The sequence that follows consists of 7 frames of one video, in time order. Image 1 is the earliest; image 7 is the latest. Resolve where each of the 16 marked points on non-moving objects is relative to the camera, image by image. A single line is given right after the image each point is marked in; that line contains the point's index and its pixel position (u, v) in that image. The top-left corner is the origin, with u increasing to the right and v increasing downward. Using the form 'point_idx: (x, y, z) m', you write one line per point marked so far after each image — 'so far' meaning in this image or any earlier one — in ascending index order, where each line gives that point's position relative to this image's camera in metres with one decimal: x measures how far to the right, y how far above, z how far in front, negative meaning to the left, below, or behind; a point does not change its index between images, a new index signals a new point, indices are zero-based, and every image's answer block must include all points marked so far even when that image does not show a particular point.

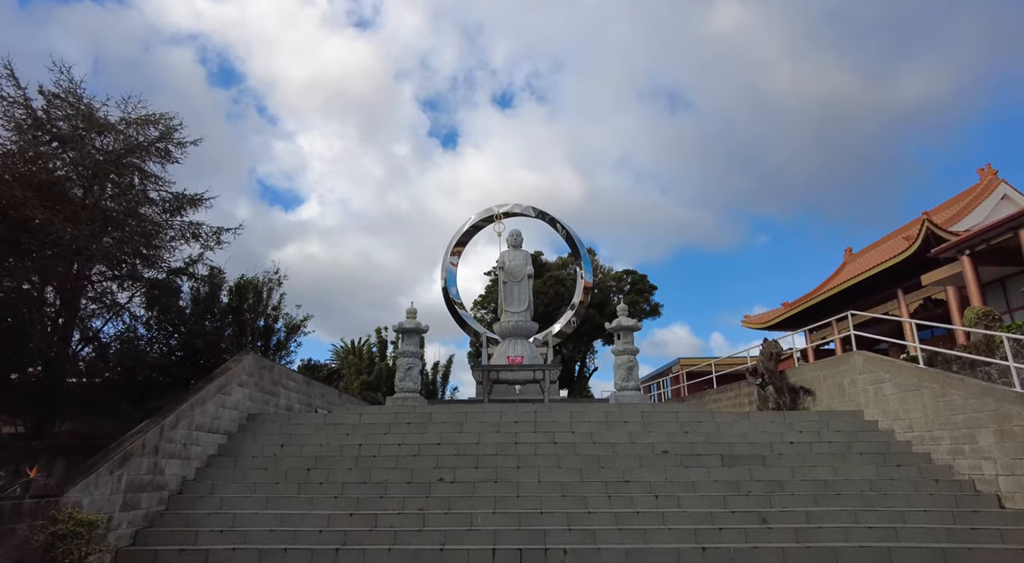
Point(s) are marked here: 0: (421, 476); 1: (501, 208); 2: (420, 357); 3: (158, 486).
0: (-1.1, -2.3, +7.2) m
1: (-0.2, +1.8, +14.7) m
2: (-1.4, -1.2, +9.6) m
3: (-3.6, -2.1, +6.3) m
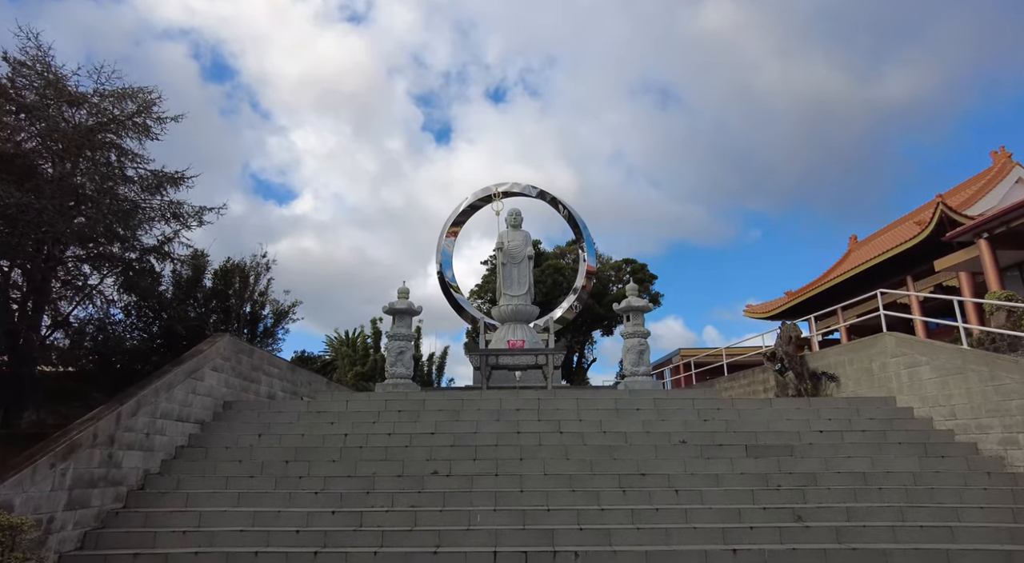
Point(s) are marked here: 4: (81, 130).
0: (-1.0, -2.0, +6.5) m
1: (-0.3, +2.1, +13.9) m
2: (-1.4, -0.8, +8.9) m
3: (-3.6, -1.8, +5.5) m
4: (-8.0, +2.8, +11.4) m
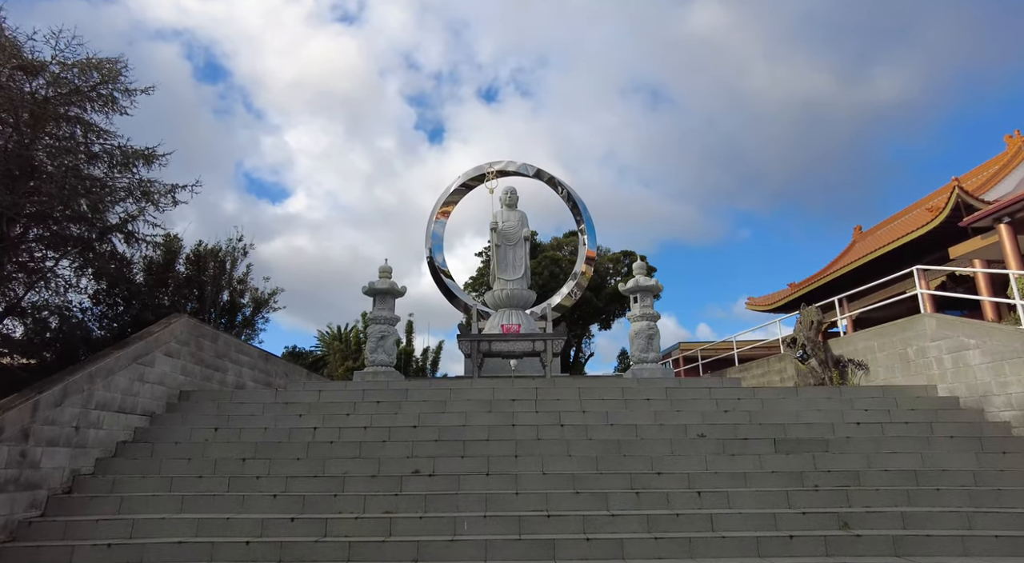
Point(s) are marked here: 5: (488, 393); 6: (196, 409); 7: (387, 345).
0: (-1.1, -1.7, +5.6) m
1: (-0.4, +2.5, +13.0) m
2: (-1.5, -0.5, +8.0) m
3: (-3.6, -1.5, +4.6) m
4: (-8.0, +3.1, +10.5) m
5: (-0.3, -1.3, +6.9) m
6: (-3.4, -1.4, +6.6) m
7: (-1.6, -0.8, +7.8) m
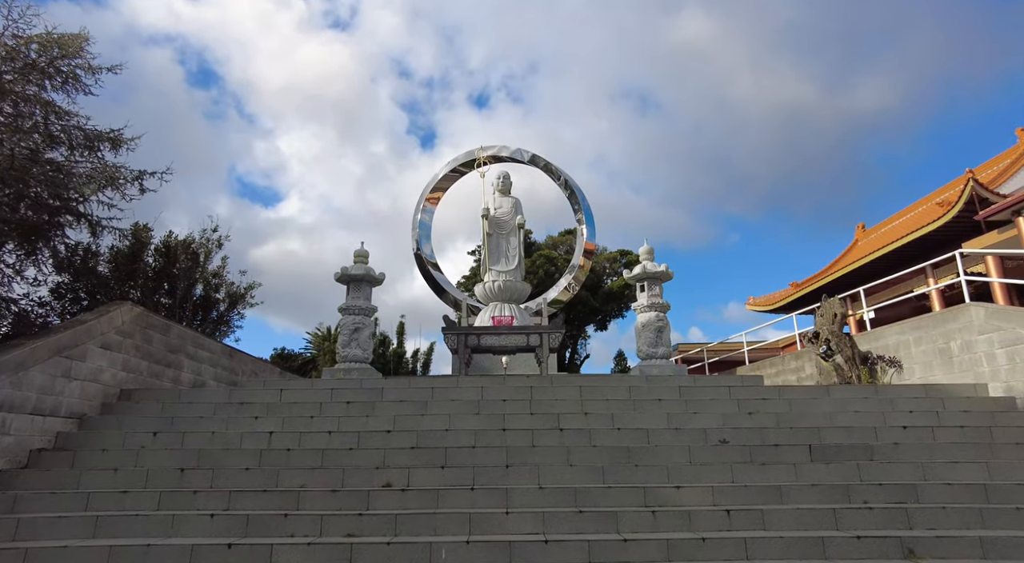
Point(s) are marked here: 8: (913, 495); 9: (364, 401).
0: (-1.2, -1.5, +4.7) m
1: (-0.5, +2.6, +12.2) m
2: (-1.6, -0.4, +7.1) m
3: (-3.7, -1.3, +3.7) m
4: (-8.2, +3.3, +9.5) m
5: (-0.4, -1.1, +6.0) m
6: (-3.5, -1.2, +5.7) m
7: (-1.7, -0.6, +6.9) m
8: (+2.8, -1.5, +4.4) m
9: (-1.4, -1.1, +5.9) m
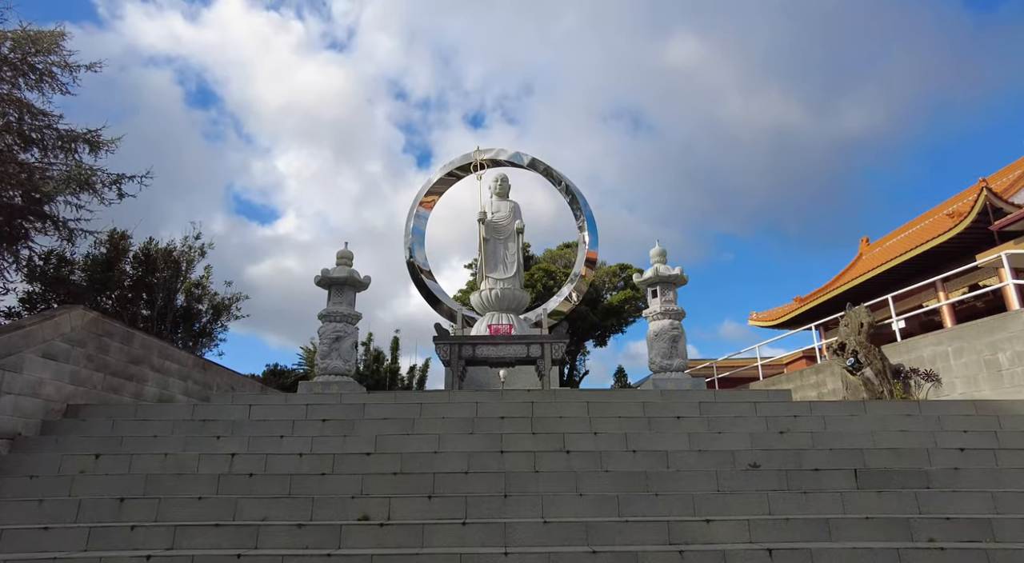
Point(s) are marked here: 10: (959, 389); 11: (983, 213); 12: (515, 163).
0: (-1.2, -1.5, +4.0) m
1: (-0.5, +2.4, +11.6) m
2: (-1.6, -0.4, +6.4) m
3: (-3.7, -1.3, +3.0) m
4: (-8.2, +3.2, +8.9) m
5: (-0.4, -1.1, +5.3) m
6: (-3.5, -1.2, +5.0) m
7: (-1.7, -0.7, +6.2) m
8: (+2.8, -1.5, +3.7) m
9: (-1.4, -1.1, +5.2) m
10: (+4.6, -1.1, +6.3) m
11: (+11.8, +1.7, +15.4) m
12: (+0.1, +2.2, +11.6) m
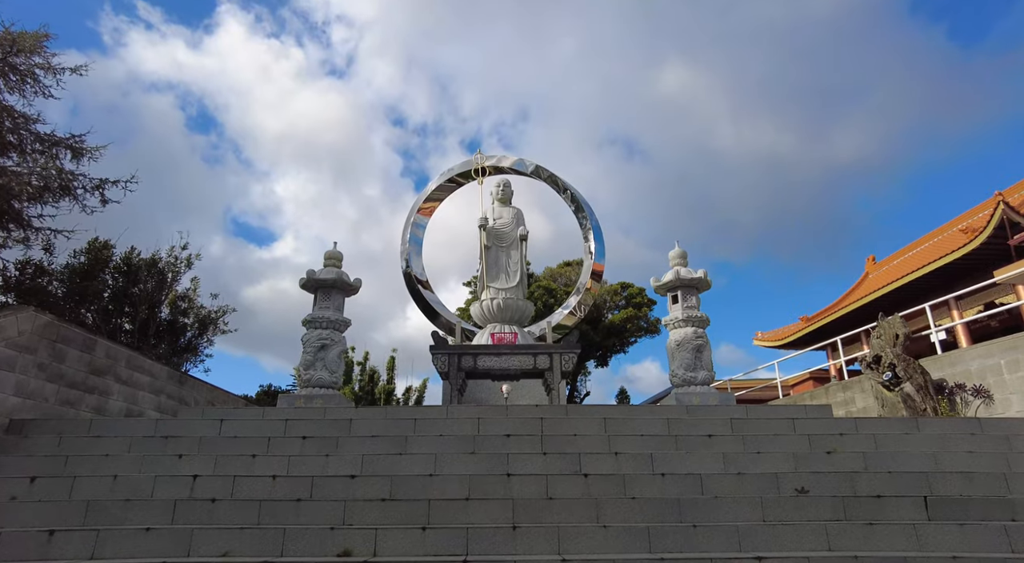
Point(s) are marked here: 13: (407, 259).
0: (-1.1, -1.4, +3.3) m
1: (-0.5, +2.2, +11.1) m
2: (-1.6, -0.5, +5.8) m
3: (-3.6, -1.2, +2.3) m
4: (-8.1, +3.1, +8.4) m
5: (-0.3, -1.1, +4.7) m
6: (-3.4, -1.2, +4.4) m
7: (-1.6, -0.7, +5.6) m
8: (+2.9, -1.4, +3.0) m
9: (-1.4, -1.1, +4.5) m
10: (+4.6, -1.1, +5.7) m
11: (+11.8, +1.3, +14.9) m
12: (+0.1, +2.0, +11.1) m
13: (-1.8, +0.4, +10.3) m
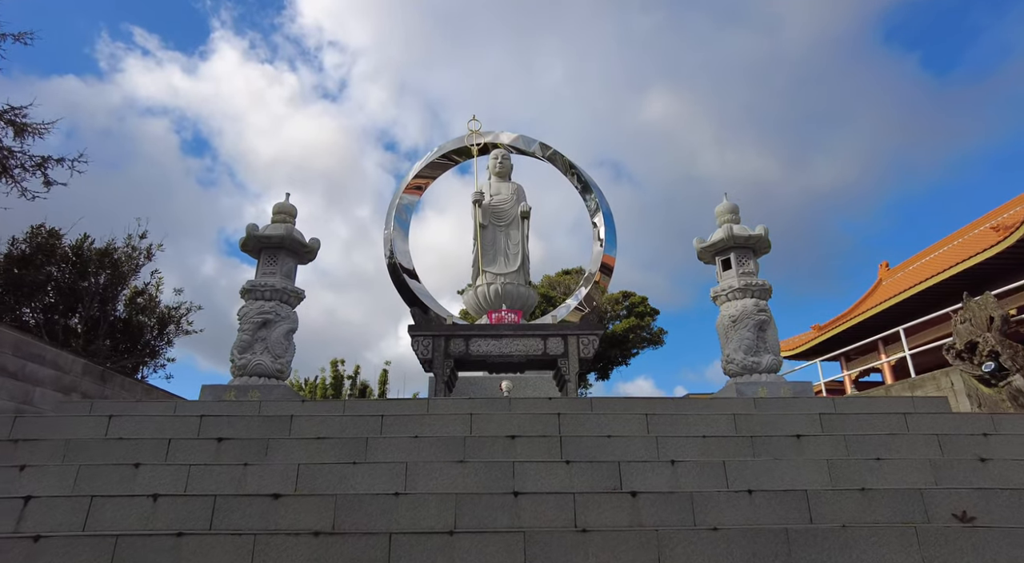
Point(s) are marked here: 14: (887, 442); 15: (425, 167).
0: (-1.1, -1.1, +1.9) m
1: (-0.5, +2.3, +9.8) m
2: (-1.5, -0.2, +4.4) m
3: (-3.6, -0.8, +0.9) m
4: (-8.1, +3.3, +7.1) m
5: (-0.3, -0.8, +3.3) m
6: (-3.4, -0.8, +3.0) m
7: (-1.6, -0.4, +4.2) m
8: (+2.9, -1.1, +1.7) m
9: (-1.3, -0.8, +3.1) m
10: (+4.6, -0.8, +4.3) m
11: (+11.8, +1.4, +13.7) m
12: (+0.1, +2.1, +9.8) m
13: (-1.8, +0.5, +9.0) m
14: (+2.0, -0.8, +3.2) m
15: (-1.4, +1.8, +9.6) m
